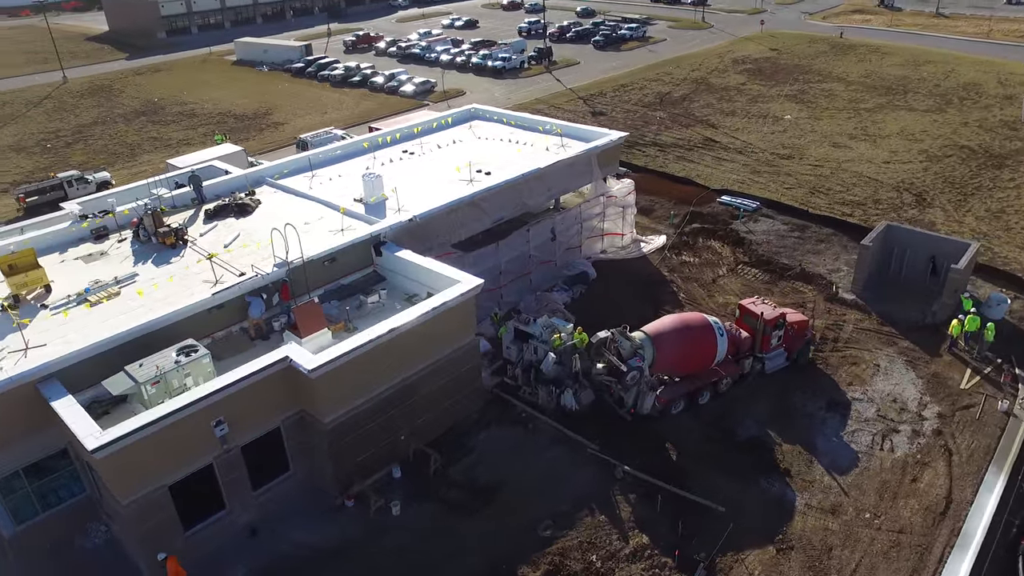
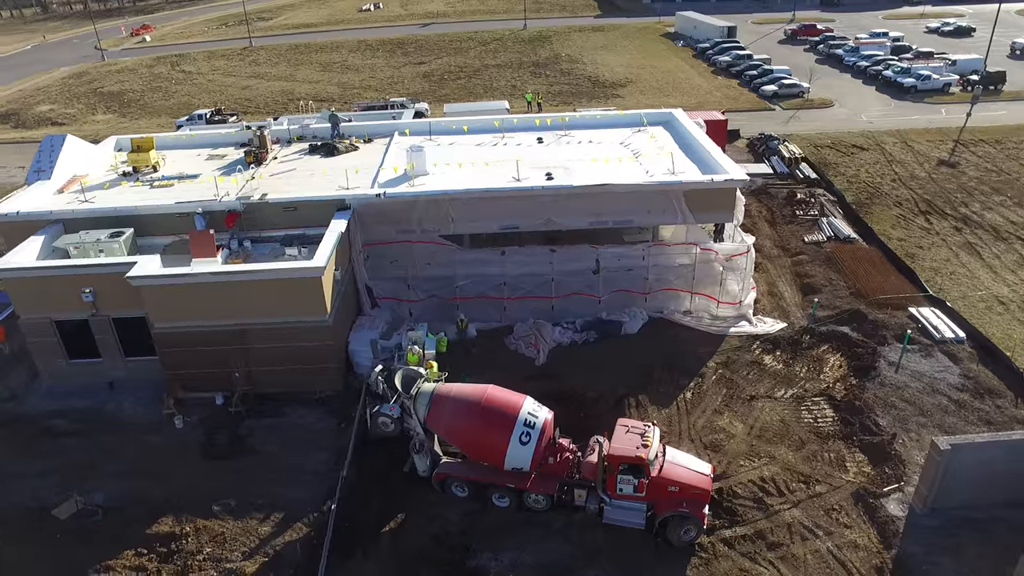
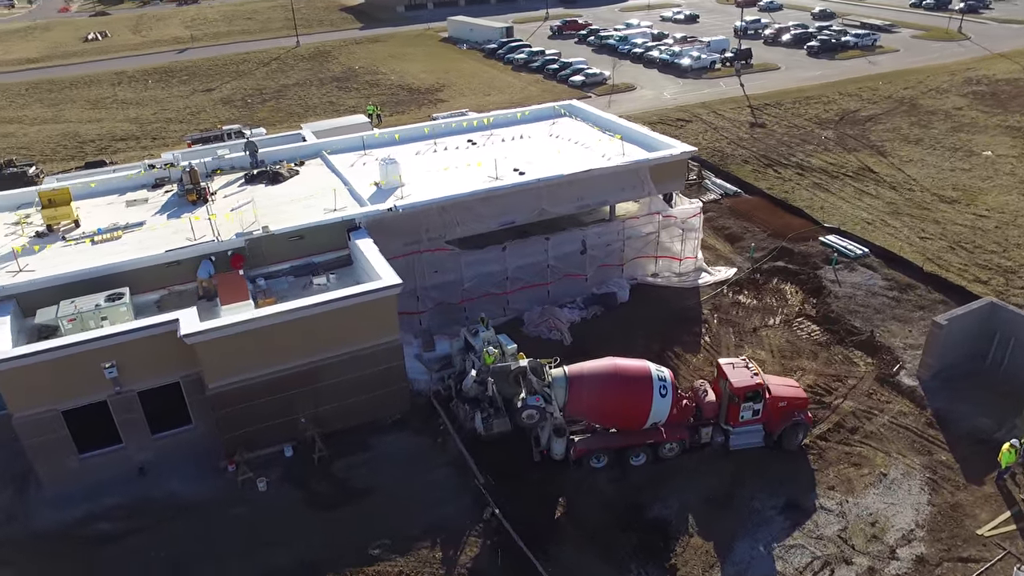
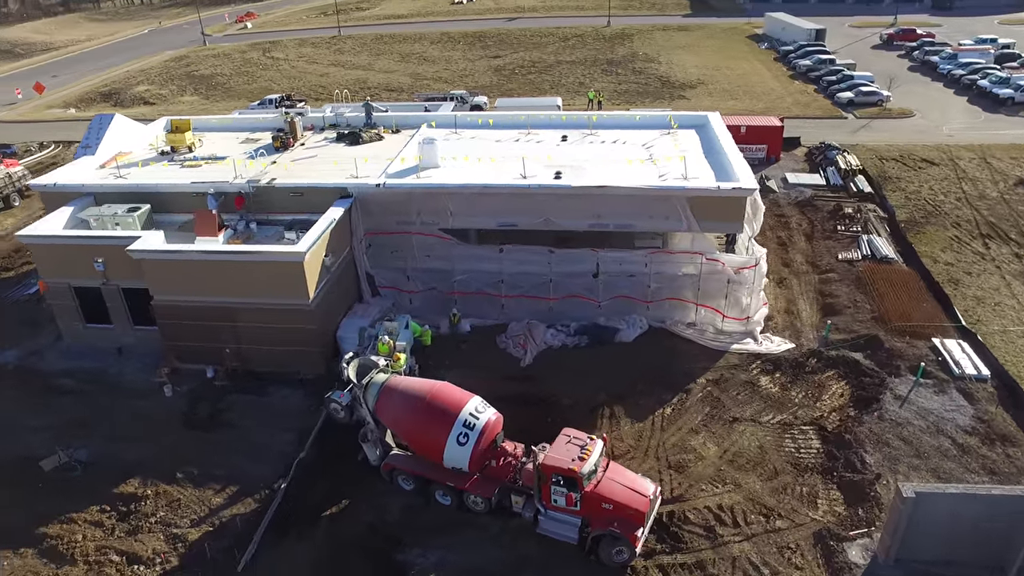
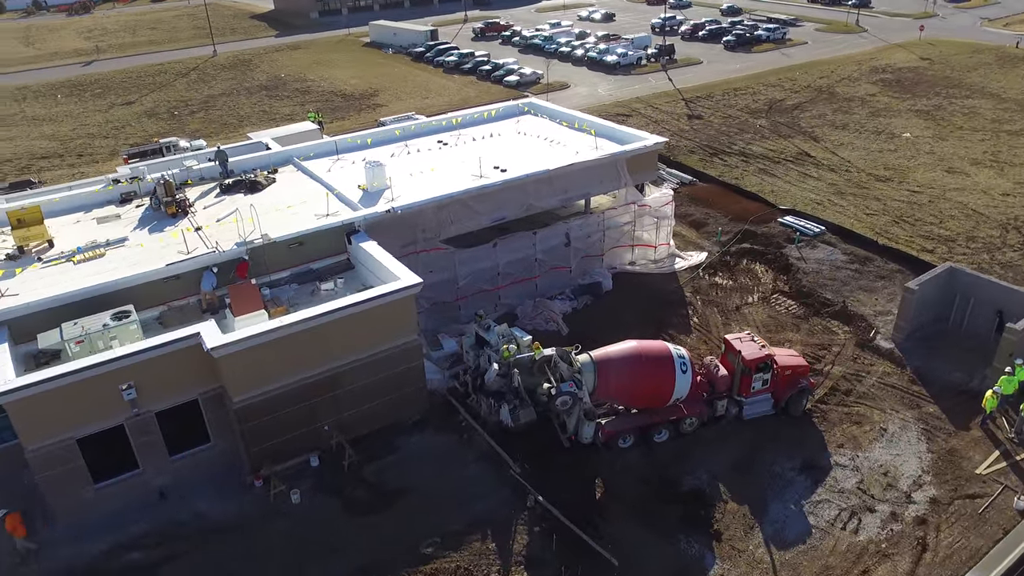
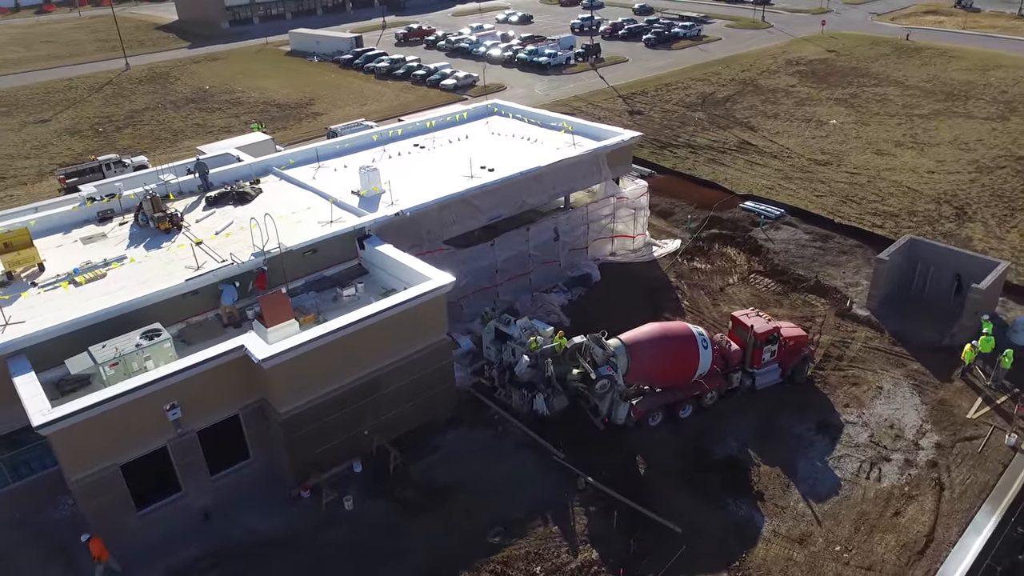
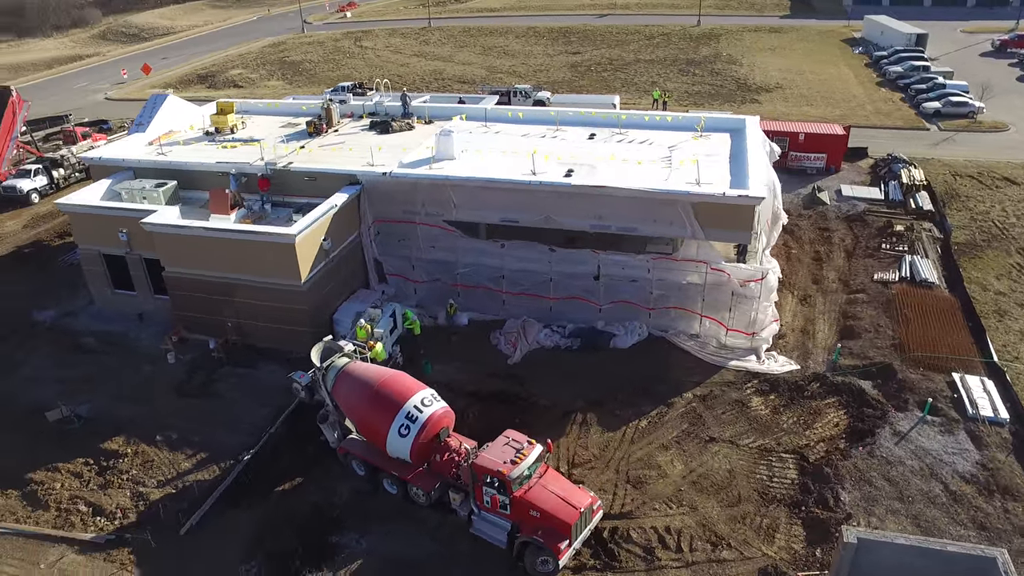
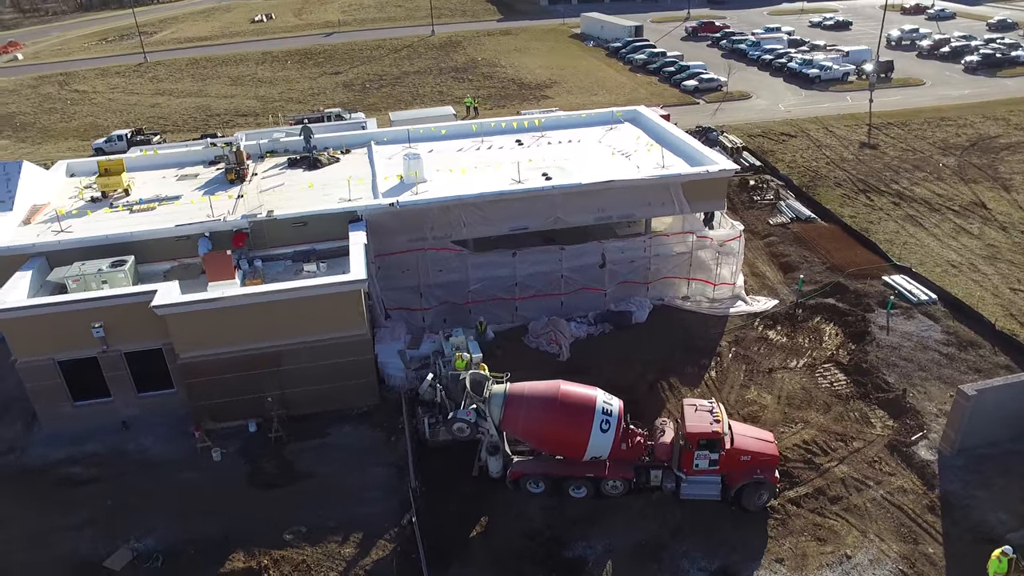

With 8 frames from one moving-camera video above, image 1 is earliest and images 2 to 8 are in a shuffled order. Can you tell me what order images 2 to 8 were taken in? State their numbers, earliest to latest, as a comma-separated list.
6, 5, 3, 8, 2, 4, 7
